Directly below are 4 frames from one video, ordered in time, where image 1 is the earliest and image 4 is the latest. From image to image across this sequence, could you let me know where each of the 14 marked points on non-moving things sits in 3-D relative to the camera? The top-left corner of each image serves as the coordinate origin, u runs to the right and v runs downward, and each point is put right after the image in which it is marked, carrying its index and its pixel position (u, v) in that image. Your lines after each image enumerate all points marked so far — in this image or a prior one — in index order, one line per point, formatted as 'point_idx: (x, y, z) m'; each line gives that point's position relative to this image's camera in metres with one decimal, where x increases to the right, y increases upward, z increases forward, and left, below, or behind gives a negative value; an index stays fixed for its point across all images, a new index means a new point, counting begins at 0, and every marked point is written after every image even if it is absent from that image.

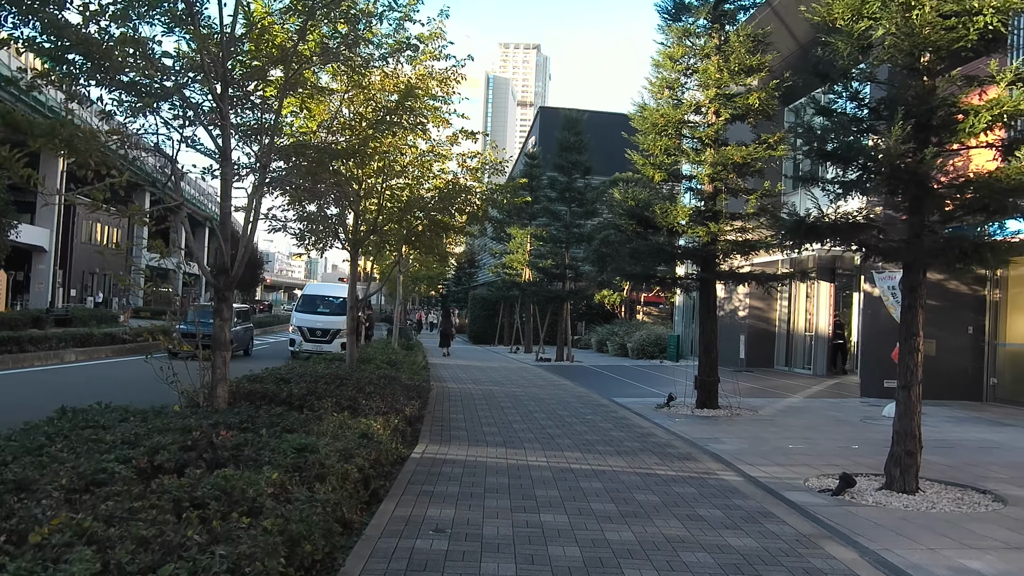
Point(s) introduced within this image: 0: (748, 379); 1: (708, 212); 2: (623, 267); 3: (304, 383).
0: (+6.1, -2.4, +17.8) m
1: (+3.4, +1.4, +11.9) m
2: (+2.0, +0.4, +12.3) m
3: (-2.5, -1.2, +8.3) m
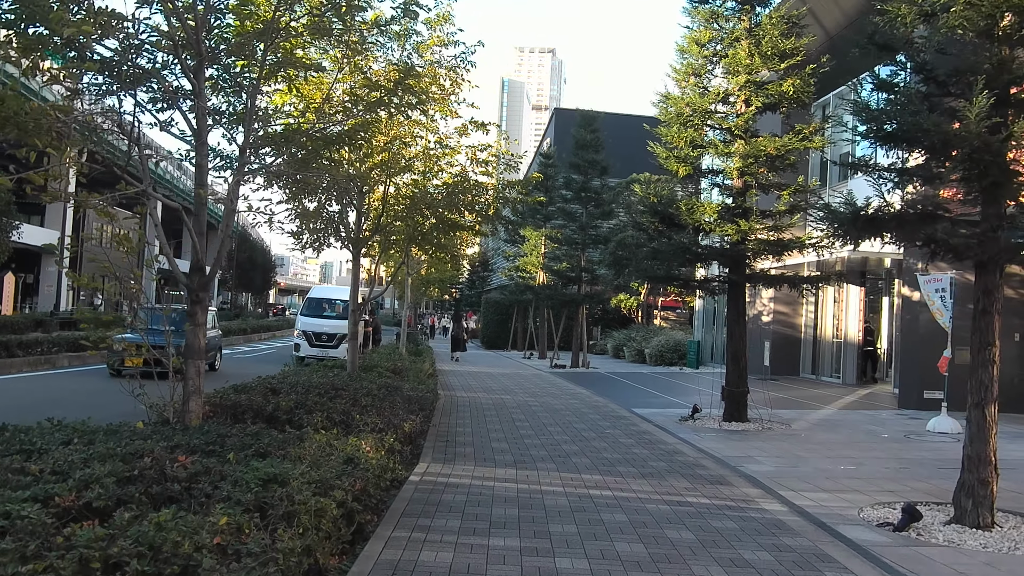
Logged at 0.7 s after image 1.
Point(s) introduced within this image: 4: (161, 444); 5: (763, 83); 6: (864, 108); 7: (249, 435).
0: (+6.5, -2.5, +16.8) m
1: (+3.6, +1.3, +11.0) m
2: (+2.2, +0.3, +11.4) m
3: (-2.4, -1.2, +7.5) m
4: (-2.4, -1.1, +4.6) m
5: (+3.9, +3.2, +10.7) m
6: (+3.0, +1.5, +5.8) m
7: (-2.1, -1.1, +5.3) m
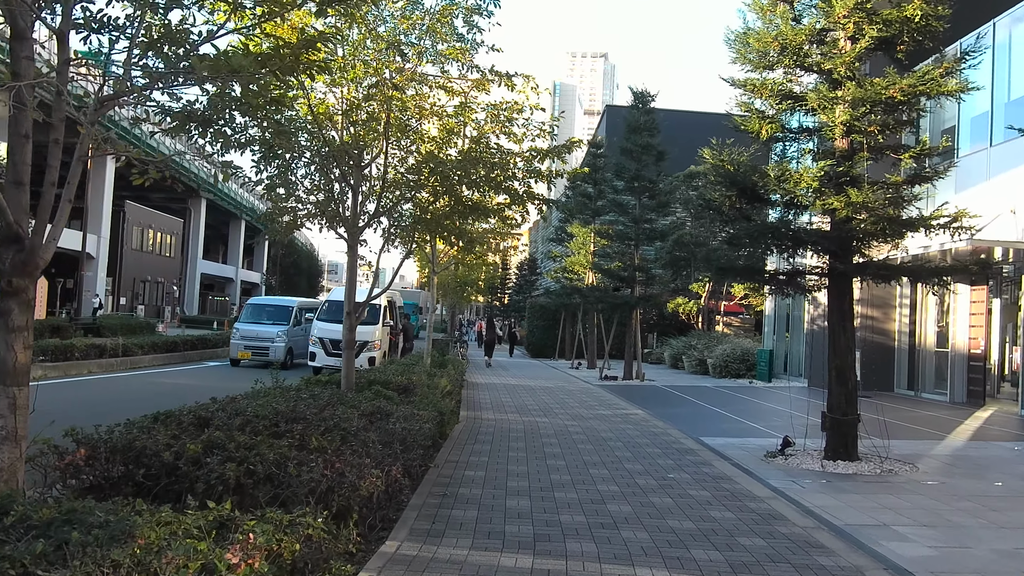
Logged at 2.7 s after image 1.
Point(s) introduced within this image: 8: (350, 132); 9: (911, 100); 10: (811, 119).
0: (+7.3, -2.5, +13.8) m
1: (+4.0, +1.4, +8.3) m
2: (+2.6, +0.4, +8.8) m
3: (-2.2, -1.1, +5.3) m
4: (-2.5, -1.0, +2.4) m
5: (+4.3, +3.3, +8.0) m
6: (+3.0, +1.7, +3.2) m
7: (-2.1, -1.0, +3.0) m
8: (-2.1, +2.0, +8.7) m
9: (+4.7, +2.2, +8.0) m
10: (+3.8, +2.1, +8.7) m
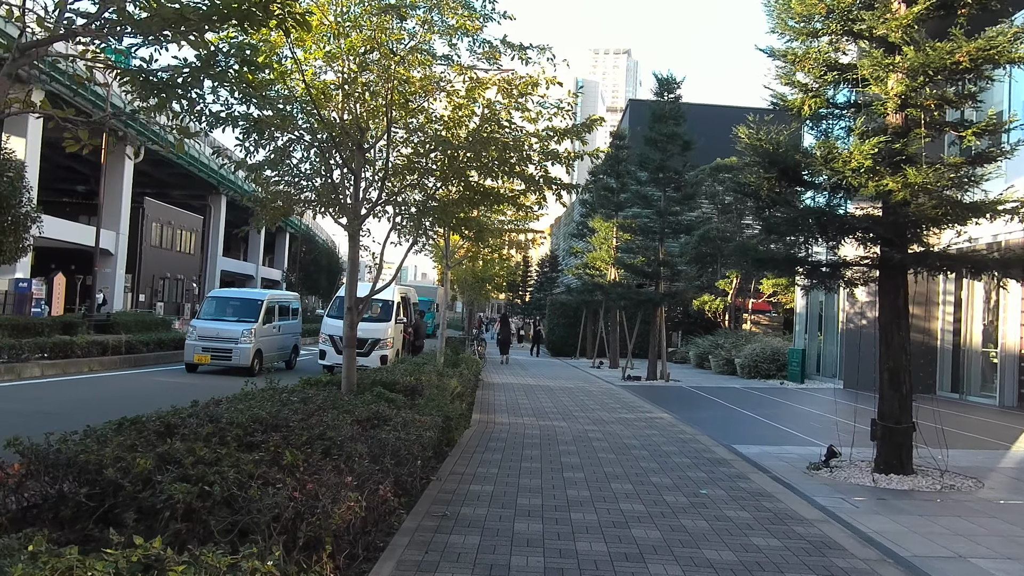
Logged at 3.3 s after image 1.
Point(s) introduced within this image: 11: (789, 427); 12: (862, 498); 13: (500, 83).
0: (+7.6, -2.4, +12.8) m
1: (+4.2, +1.4, +7.4) m
2: (+2.8, +0.5, +7.9) m
3: (-2.2, -1.0, +4.6) m
4: (-2.5, -0.9, +1.7) m
5: (+4.5, +3.4, +7.1) m
6: (+3.0, +1.7, +2.3) m
7: (-2.1, -1.0, +2.3) m
8: (-1.9, +2.1, +8.0) m
9: (+4.8, +2.3, +7.0) m
10: (+4.0, +2.2, +7.8) m
11: (+4.2, -2.1, +10.3) m
12: (+3.4, -2.1, +6.7) m
13: (-0.1, +2.4, +8.1) m
